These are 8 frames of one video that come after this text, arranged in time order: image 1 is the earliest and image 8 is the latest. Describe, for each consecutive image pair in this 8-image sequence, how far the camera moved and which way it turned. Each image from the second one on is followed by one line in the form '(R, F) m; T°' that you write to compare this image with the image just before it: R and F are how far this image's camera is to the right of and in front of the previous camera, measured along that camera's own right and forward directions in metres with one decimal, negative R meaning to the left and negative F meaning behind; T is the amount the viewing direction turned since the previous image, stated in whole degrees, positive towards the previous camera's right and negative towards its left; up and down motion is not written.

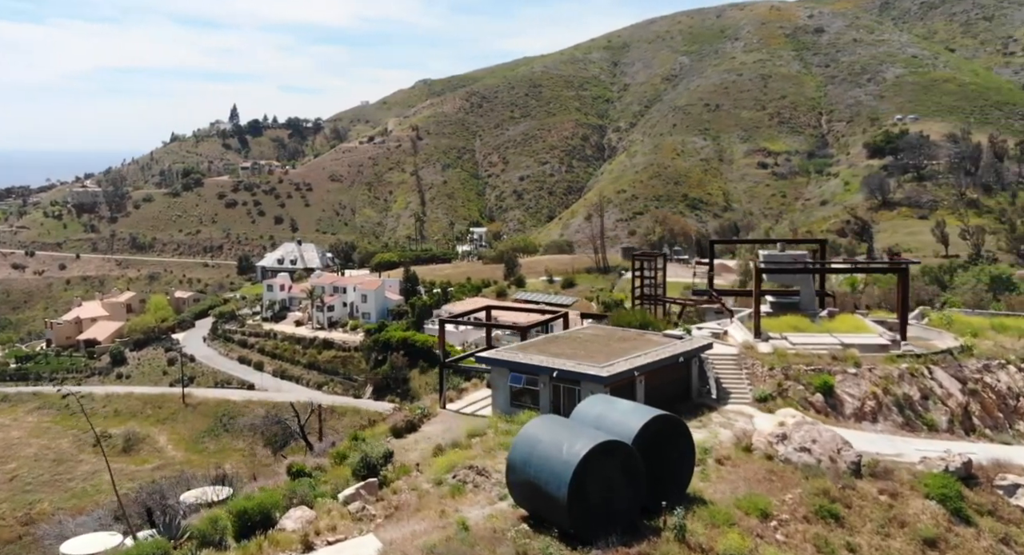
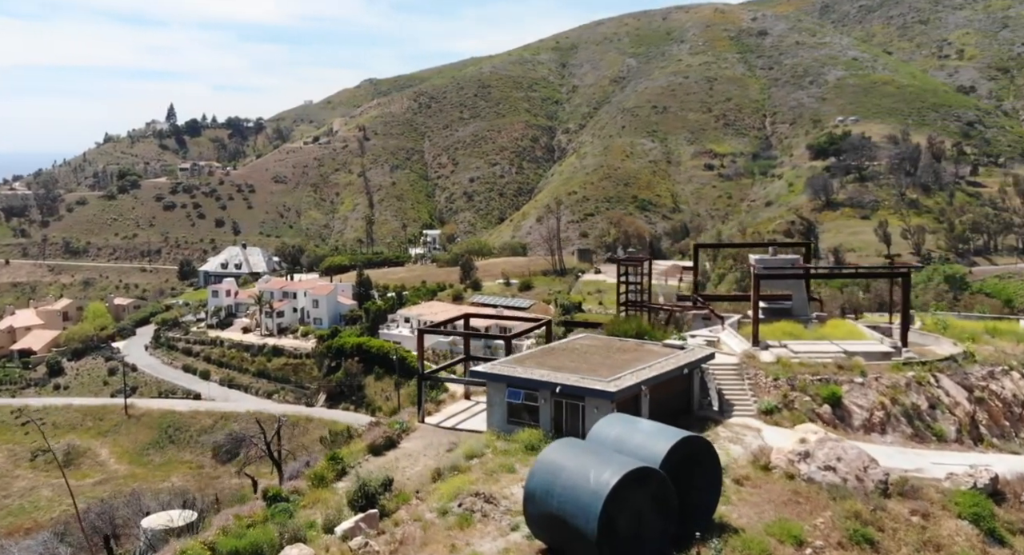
(-1.1, +1.3) m; +3°
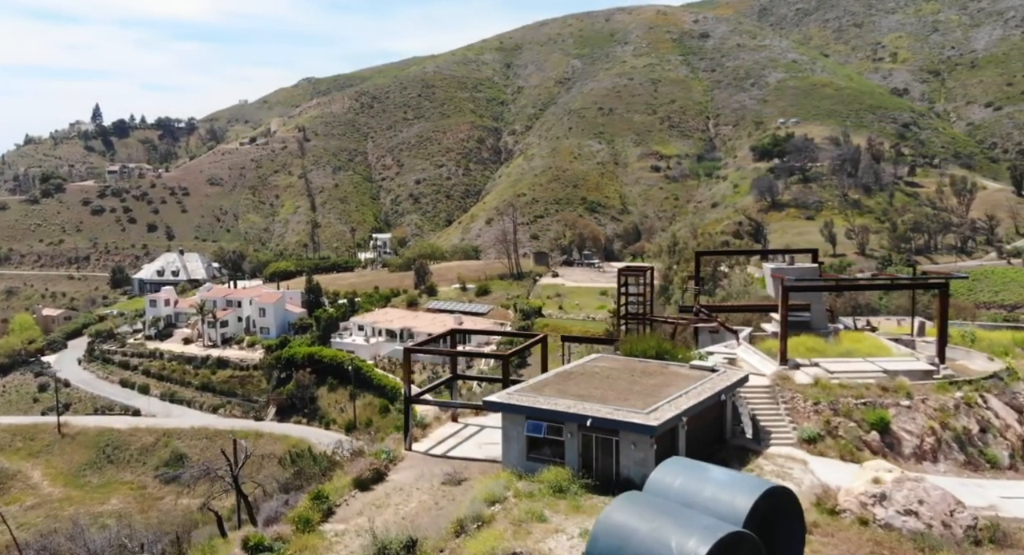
(-1.5, +2.5) m; +4°
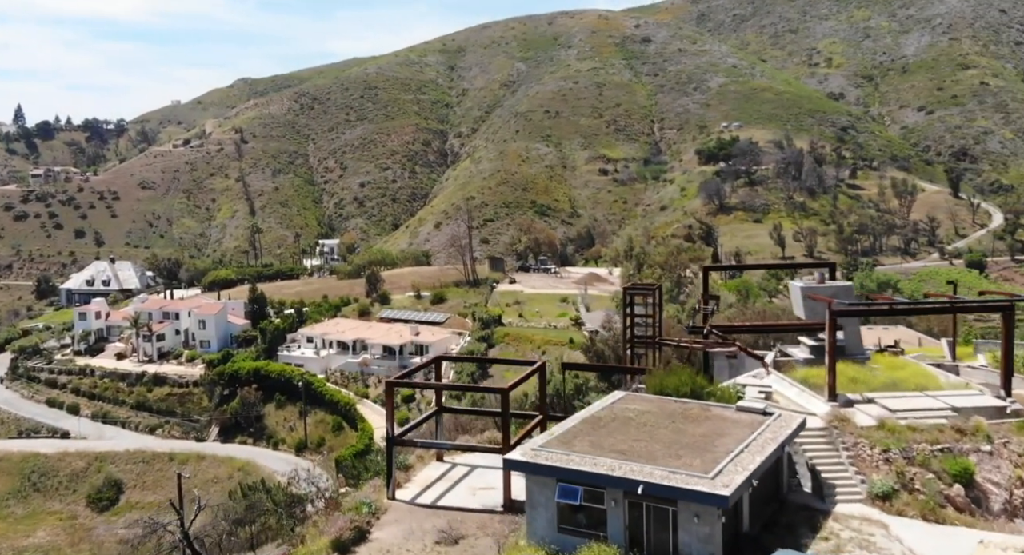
(-1.3, +3.3) m; +4°
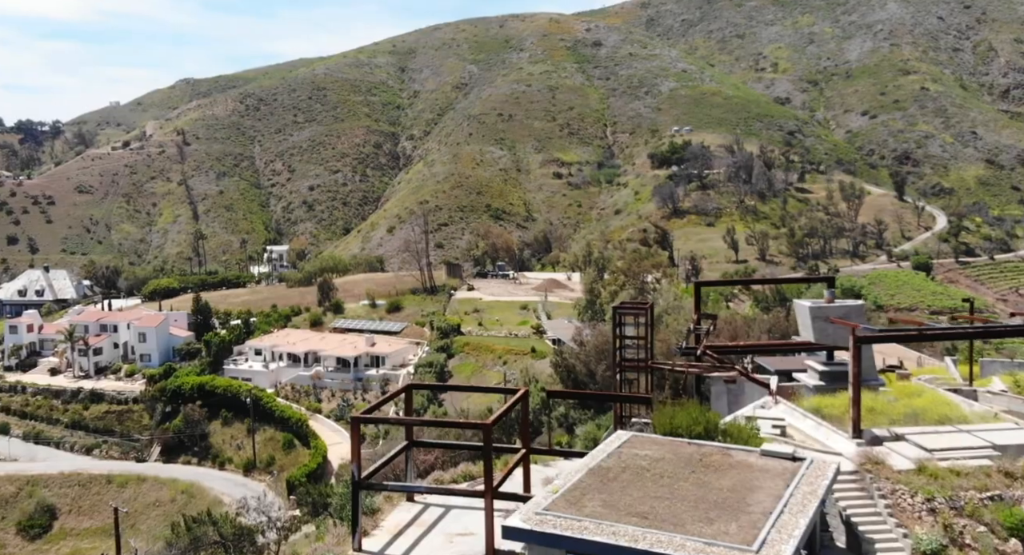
(-0.7, +2.5) m; +3°
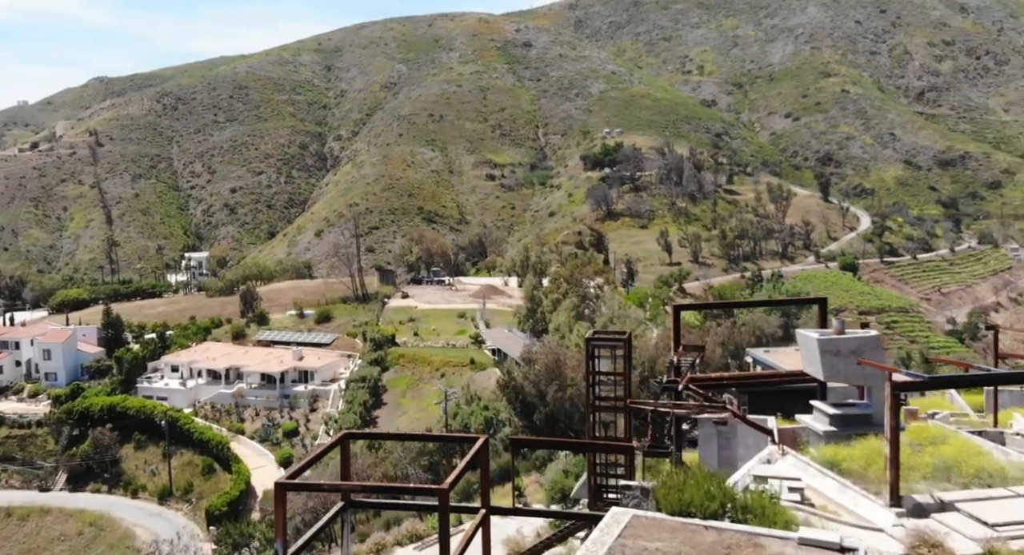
(-0.6, +3.1) m; +4°
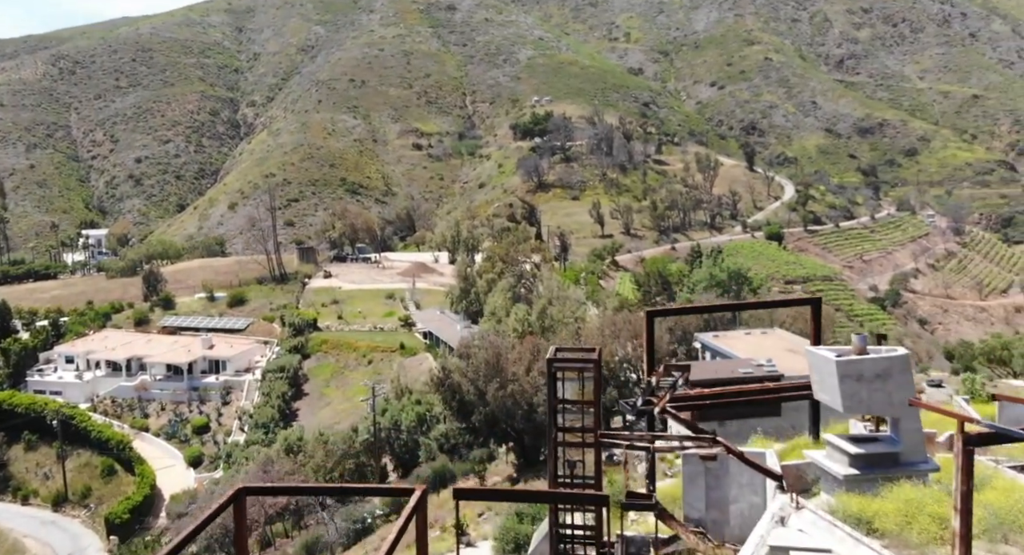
(-0.3, +4.0) m; +4°
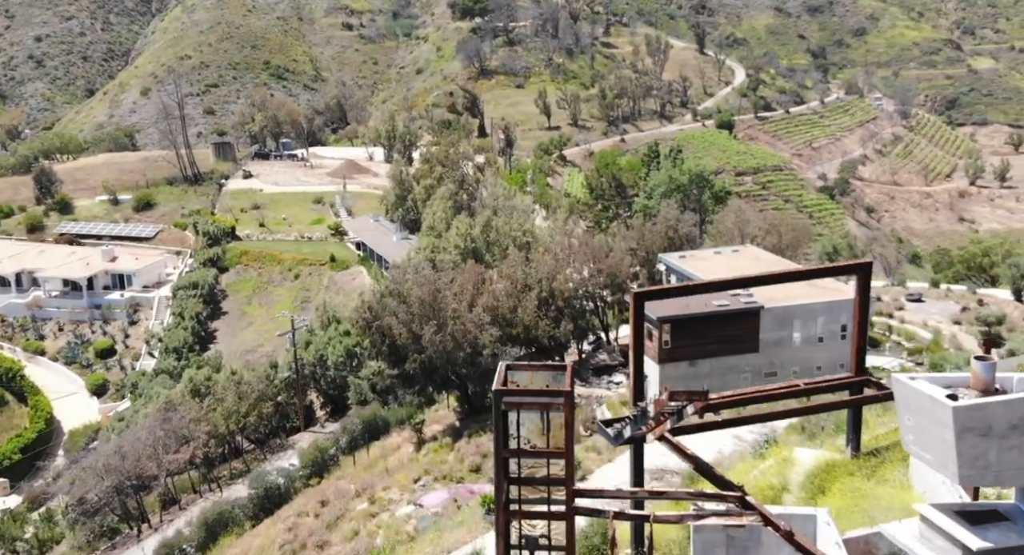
(+0.1, +5.4) m; +3°
